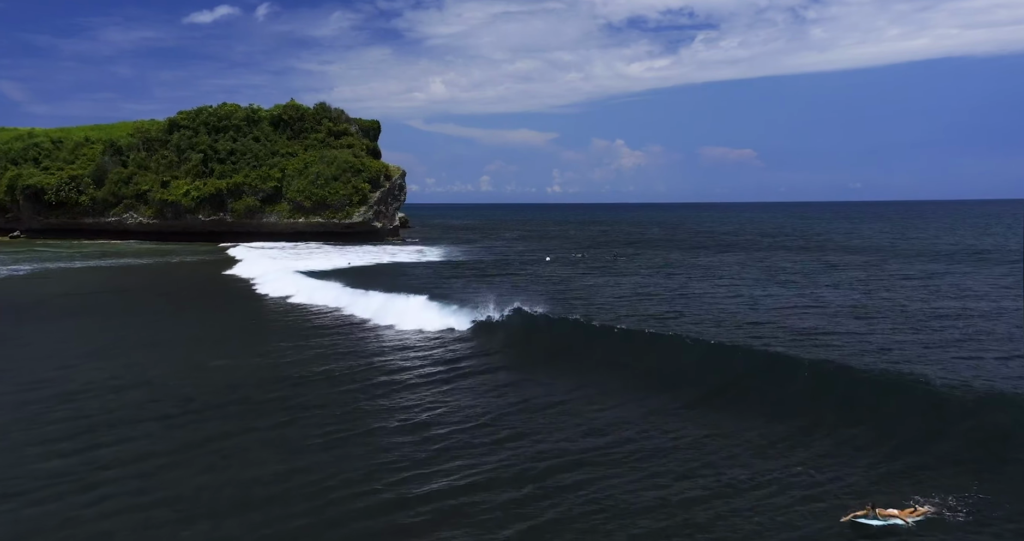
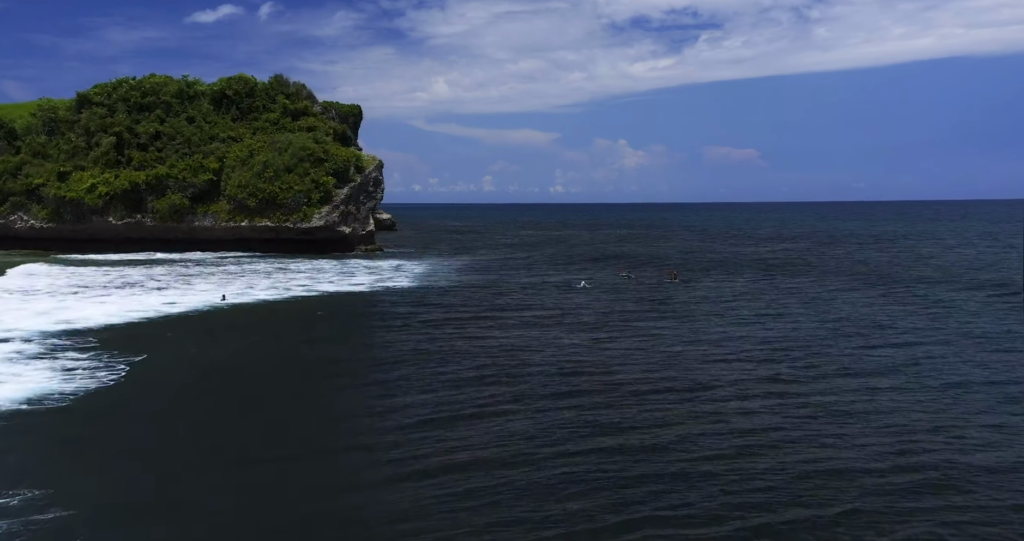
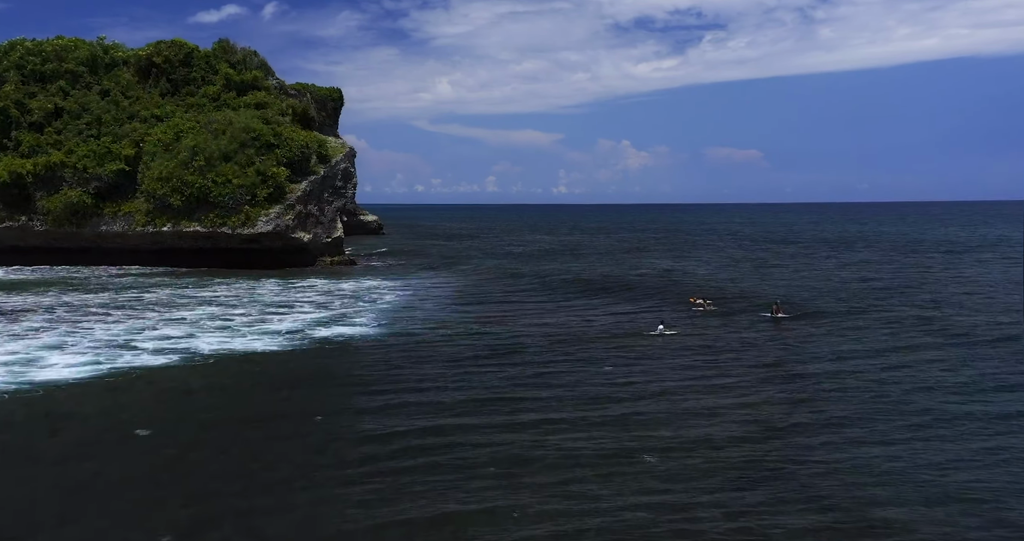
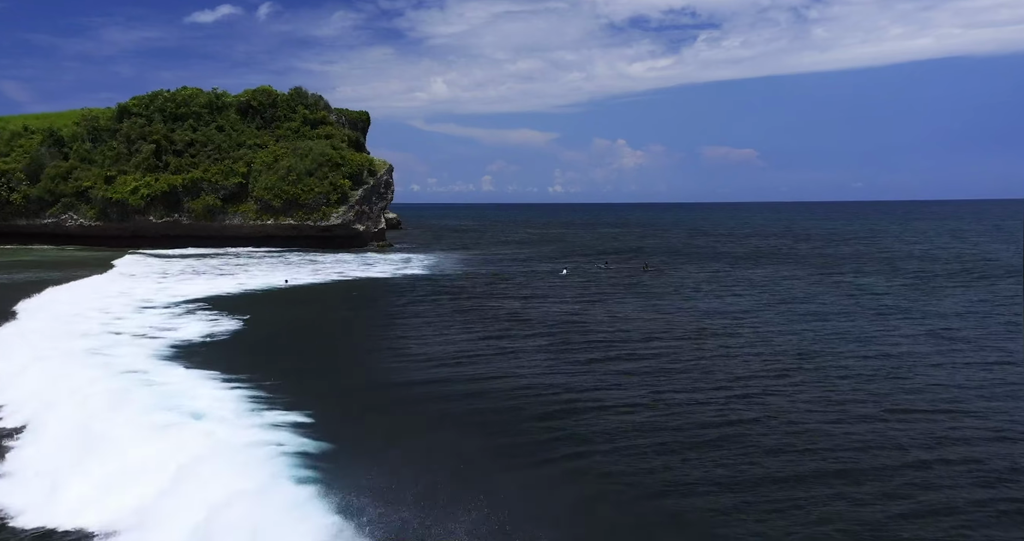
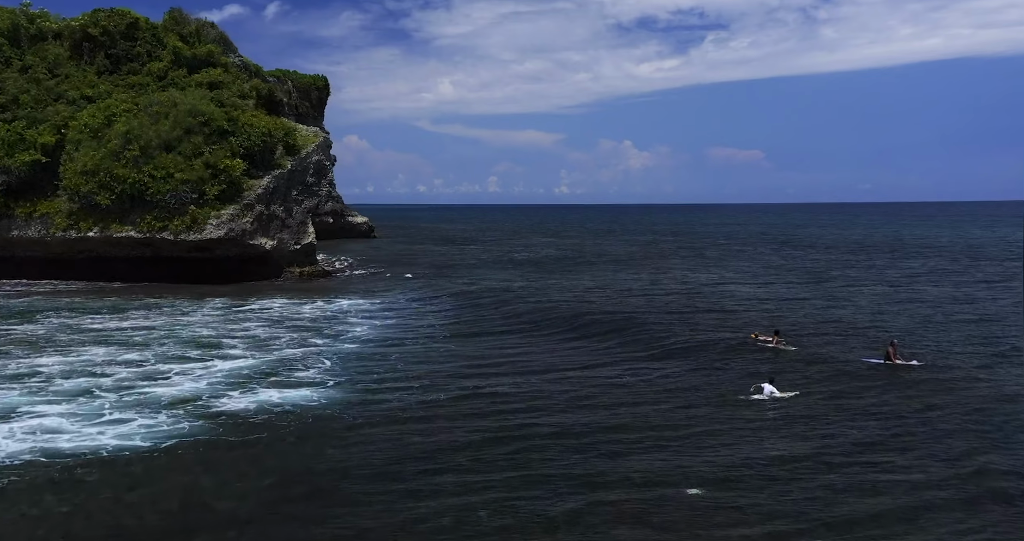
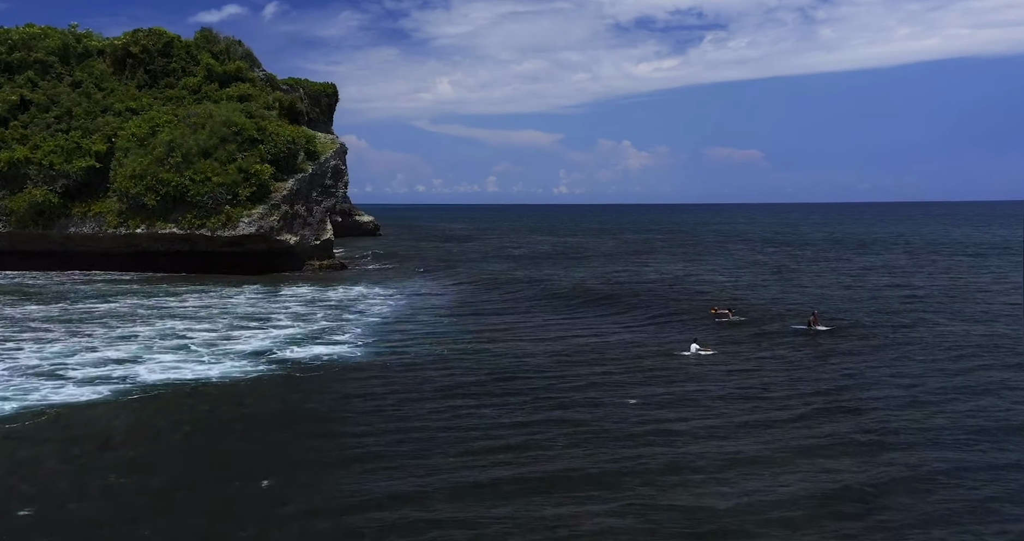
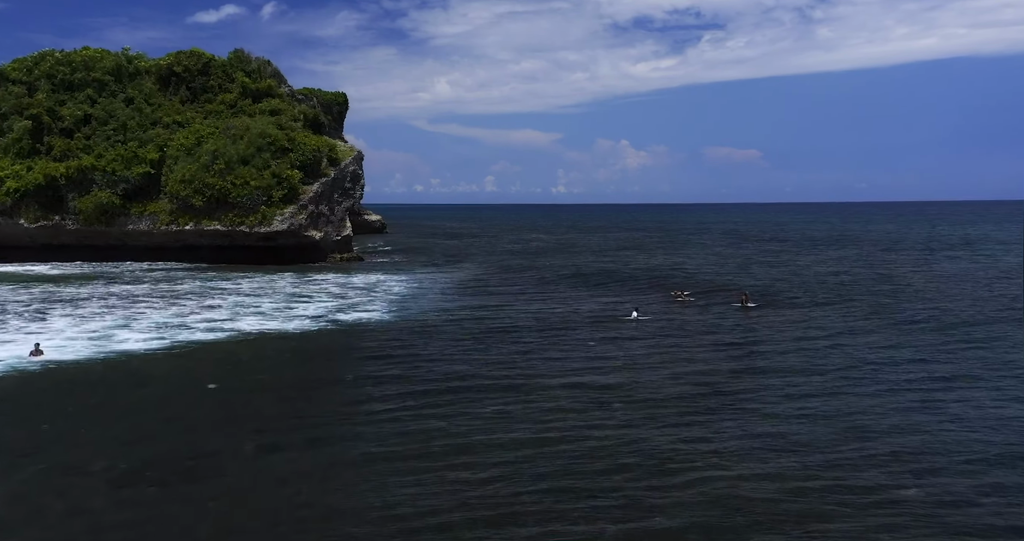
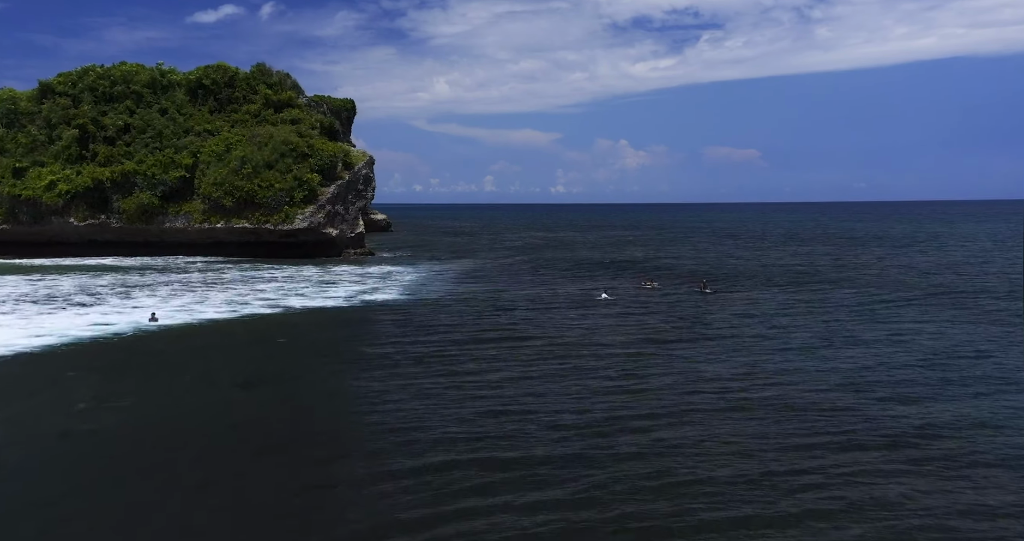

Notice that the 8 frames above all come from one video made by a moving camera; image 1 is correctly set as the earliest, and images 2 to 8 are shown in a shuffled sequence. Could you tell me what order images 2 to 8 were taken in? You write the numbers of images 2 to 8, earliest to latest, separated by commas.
4, 2, 8, 7, 3, 6, 5
